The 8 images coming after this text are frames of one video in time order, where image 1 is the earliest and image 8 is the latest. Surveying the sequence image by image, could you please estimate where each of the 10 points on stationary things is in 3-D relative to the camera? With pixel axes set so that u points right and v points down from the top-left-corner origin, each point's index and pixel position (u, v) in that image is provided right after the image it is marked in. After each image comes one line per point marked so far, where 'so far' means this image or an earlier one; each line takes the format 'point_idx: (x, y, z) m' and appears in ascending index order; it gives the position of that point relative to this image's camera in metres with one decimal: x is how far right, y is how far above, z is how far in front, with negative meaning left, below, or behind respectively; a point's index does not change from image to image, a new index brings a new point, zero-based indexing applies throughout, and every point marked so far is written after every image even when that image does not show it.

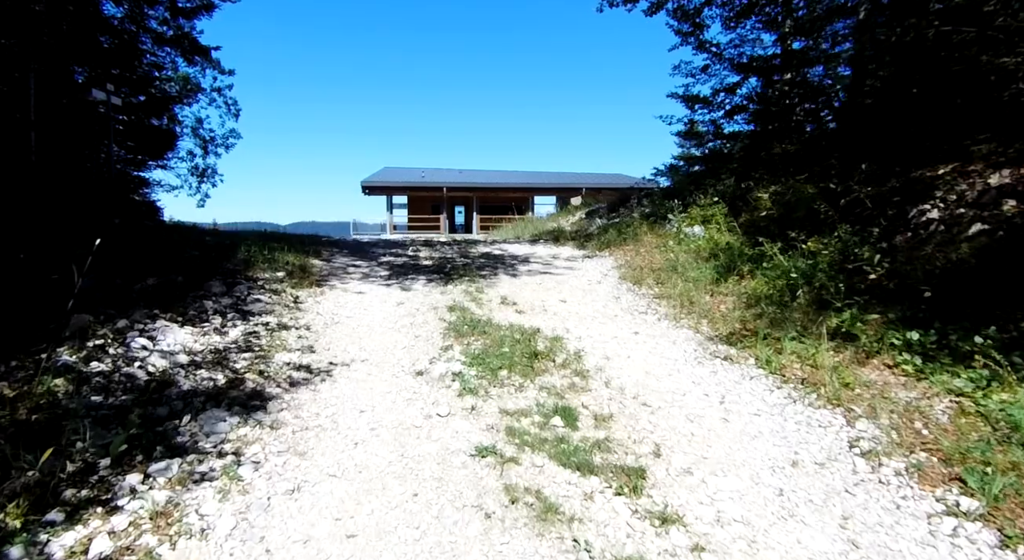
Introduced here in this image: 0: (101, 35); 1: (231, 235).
0: (-10.5, +6.3, +14.8) m
1: (-5.1, +0.8, +10.6) m
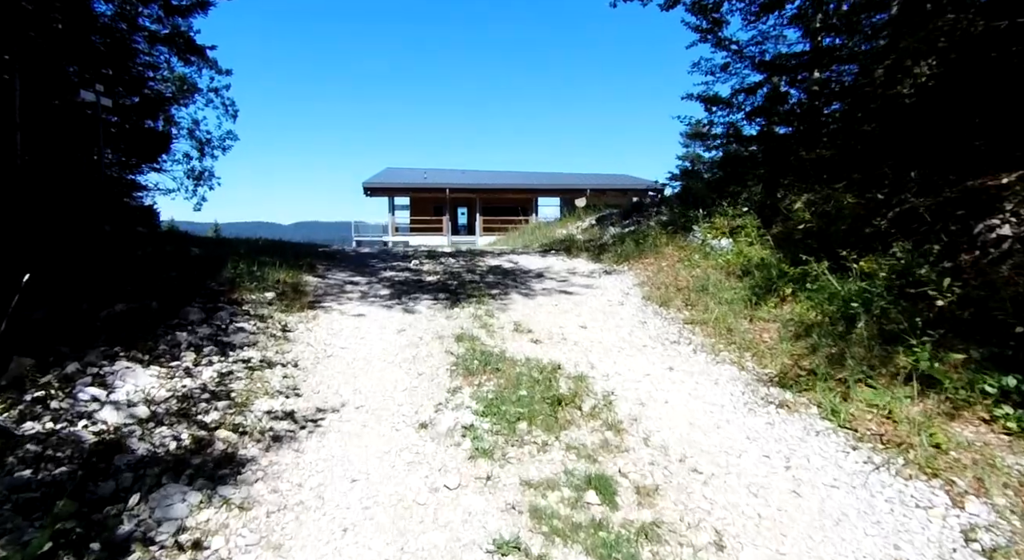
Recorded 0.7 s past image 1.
0: (-10.3, +6.0, +14.2) m
1: (-5.0, +0.6, +10.0) m
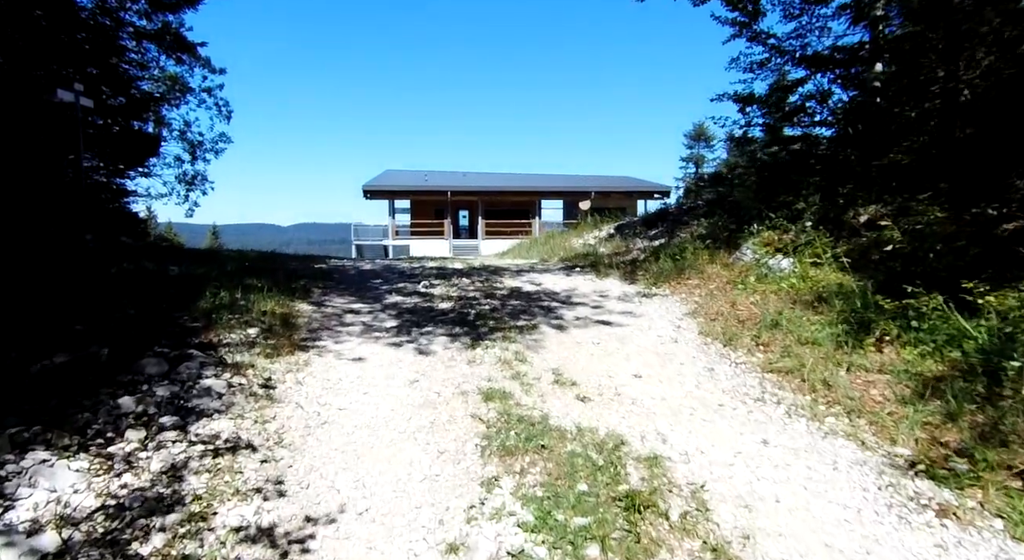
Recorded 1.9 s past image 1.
0: (-10.1, +5.7, +13.2) m
1: (-4.7, +0.3, +9.0) m
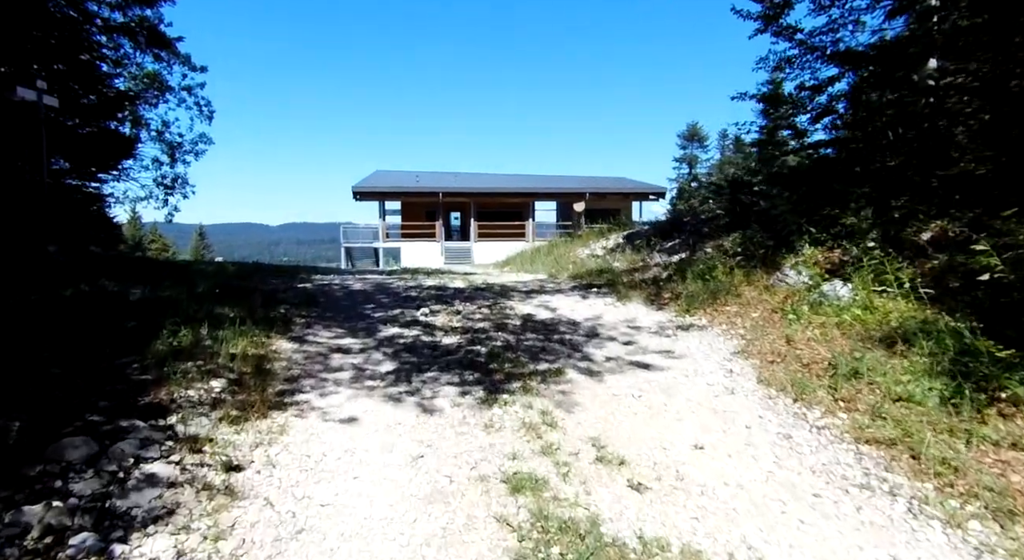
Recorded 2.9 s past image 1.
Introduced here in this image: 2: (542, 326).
0: (-10.1, +5.4, +12.1) m
1: (-4.6, 0.0, +8.0) m
2: (+0.3, -0.5, +5.7) m
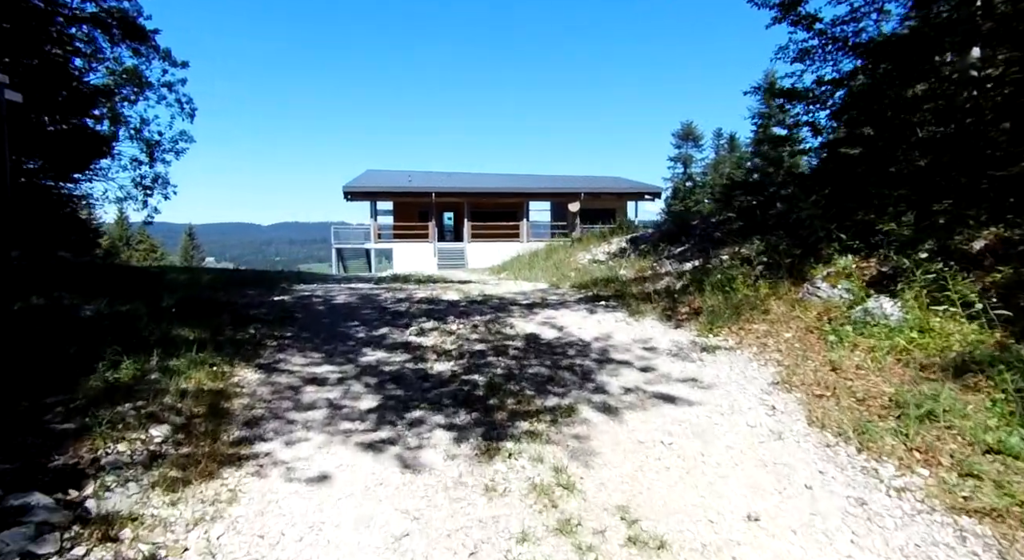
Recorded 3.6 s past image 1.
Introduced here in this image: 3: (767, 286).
0: (-10.1, +5.2, +11.3) m
1: (-4.6, -0.2, +7.2) m
2: (+0.3, -0.6, +5.0) m
3: (+2.7, 0.0, +6.1) m
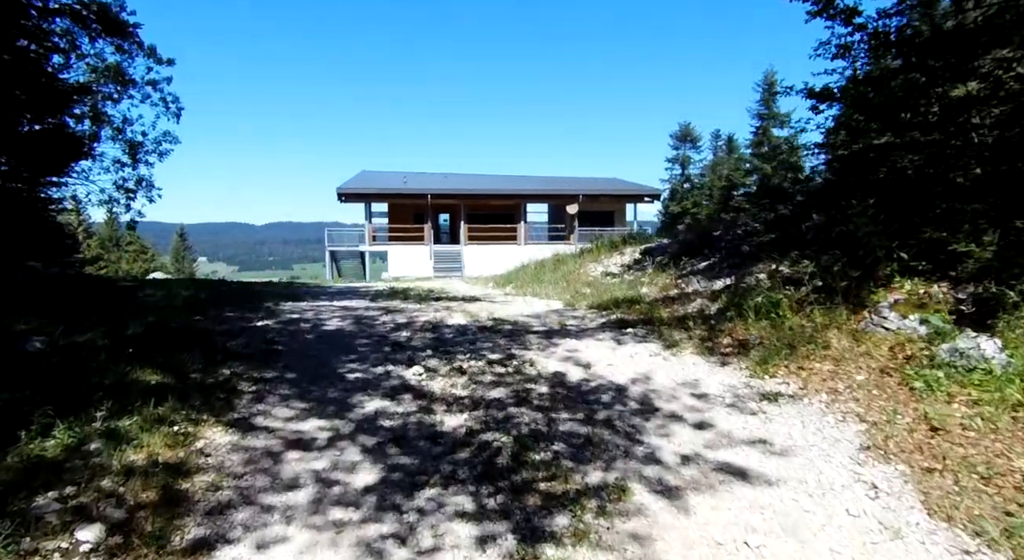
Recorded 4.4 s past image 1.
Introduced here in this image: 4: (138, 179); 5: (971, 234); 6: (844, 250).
0: (-10.0, +5.0, +10.4) m
1: (-4.5, -0.4, +6.4) m
2: (+0.5, -0.9, +4.2) m
3: (+2.9, -0.3, +5.4) m
4: (-12.1, +3.3, +18.6) m
5: (+4.1, +0.4, +5.2) m
6: (+3.6, +0.3, +6.2) m
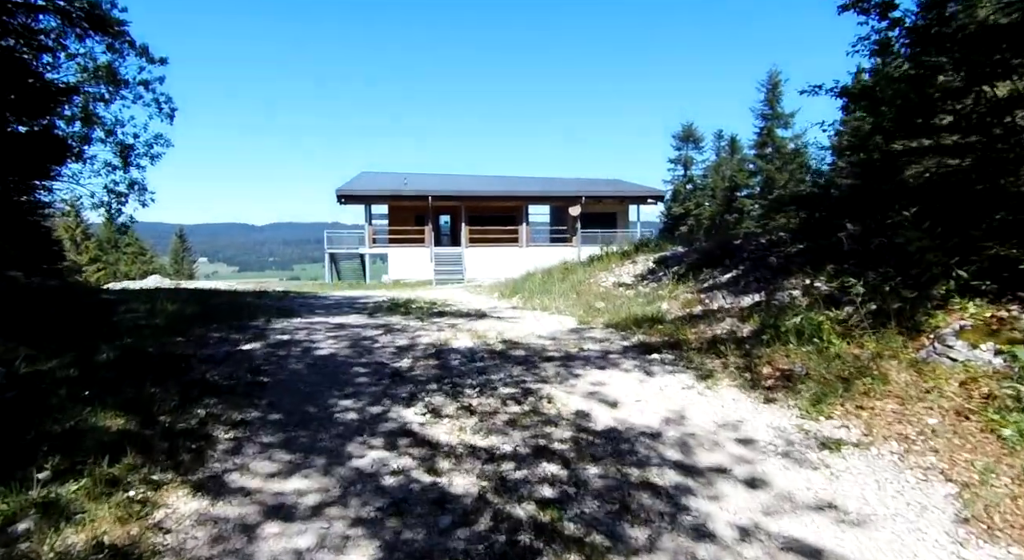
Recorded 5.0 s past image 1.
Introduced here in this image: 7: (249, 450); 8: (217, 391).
0: (-9.9, +4.8, +9.8) m
1: (-4.4, -0.6, +5.8) m
2: (+0.6, -1.0, +3.6) m
3: (+3.0, -0.5, +4.8) m
4: (-12.0, +3.1, +18.0) m
5: (+4.3, +0.3, +4.6) m
6: (+3.7, +0.1, +5.6) m
7: (-1.6, -1.0, +3.6) m
8: (-2.3, -0.8, +4.5) m
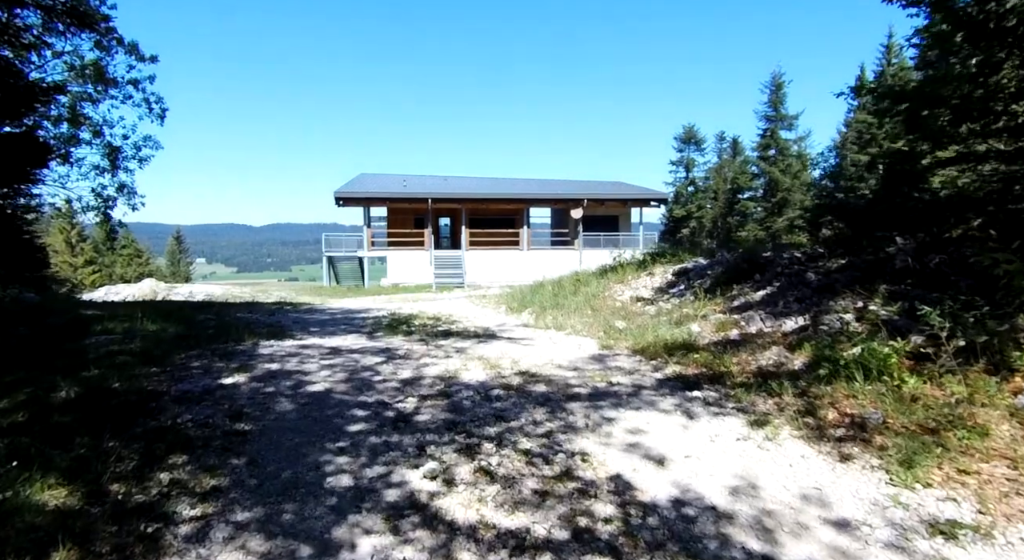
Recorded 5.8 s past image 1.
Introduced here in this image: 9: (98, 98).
0: (-9.7, +4.6, +9.1) m
1: (-4.2, -0.8, +5.1) m
2: (+0.8, -1.3, +2.9) m
3: (+3.2, -0.7, +4.1) m
4: (-11.9, +2.8, +17.3) m
5: (+4.4, 0.0, +3.9) m
6: (+3.9, -0.1, +4.9) m
7: (-1.5, -1.2, +2.9) m
8: (-2.1, -1.0, +3.7) m
9: (-12.7, +5.6, +17.6) m
